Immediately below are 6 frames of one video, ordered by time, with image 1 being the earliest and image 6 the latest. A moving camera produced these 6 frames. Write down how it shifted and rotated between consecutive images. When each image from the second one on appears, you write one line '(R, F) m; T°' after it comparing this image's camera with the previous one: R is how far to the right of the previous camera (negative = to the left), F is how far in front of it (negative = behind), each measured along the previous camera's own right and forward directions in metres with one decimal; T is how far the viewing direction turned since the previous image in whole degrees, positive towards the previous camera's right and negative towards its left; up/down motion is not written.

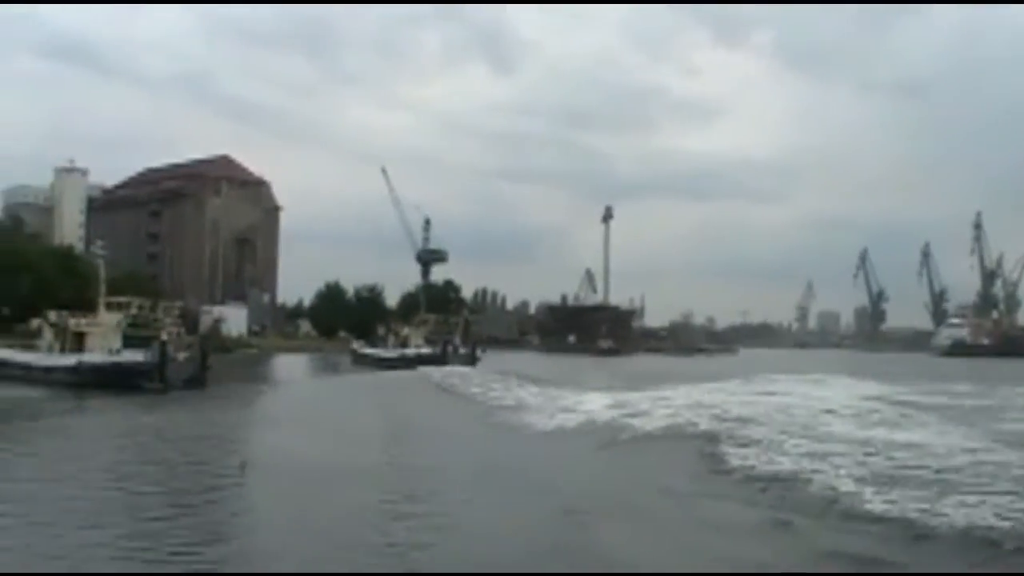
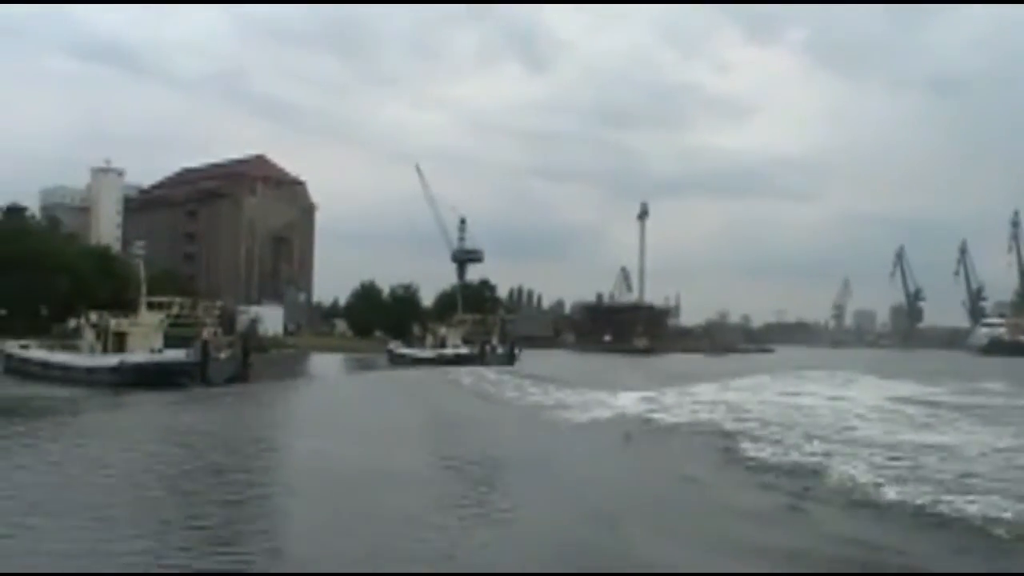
(+0.1, -1.3) m; -2°
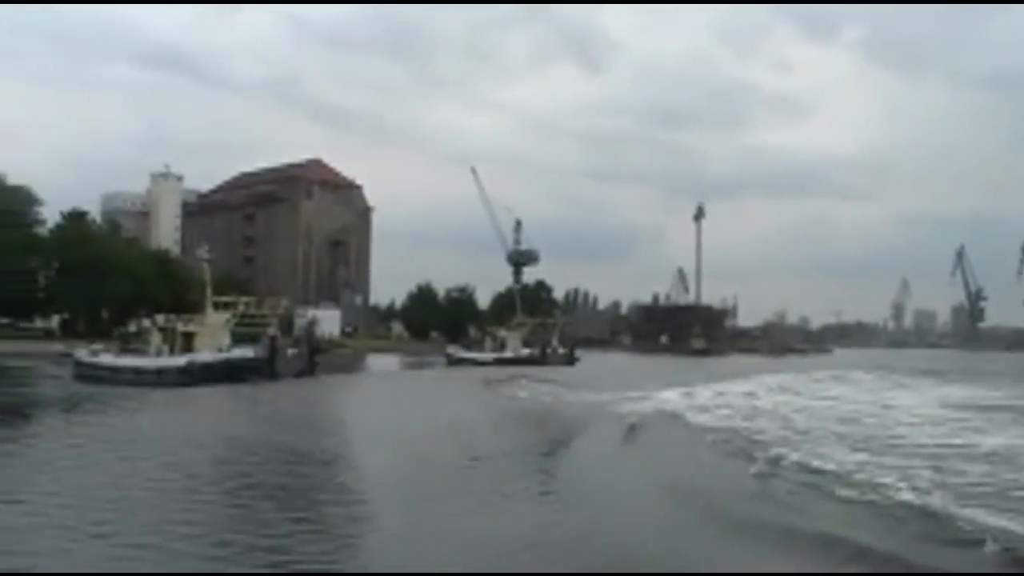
(0.0, -1.6) m; -3°
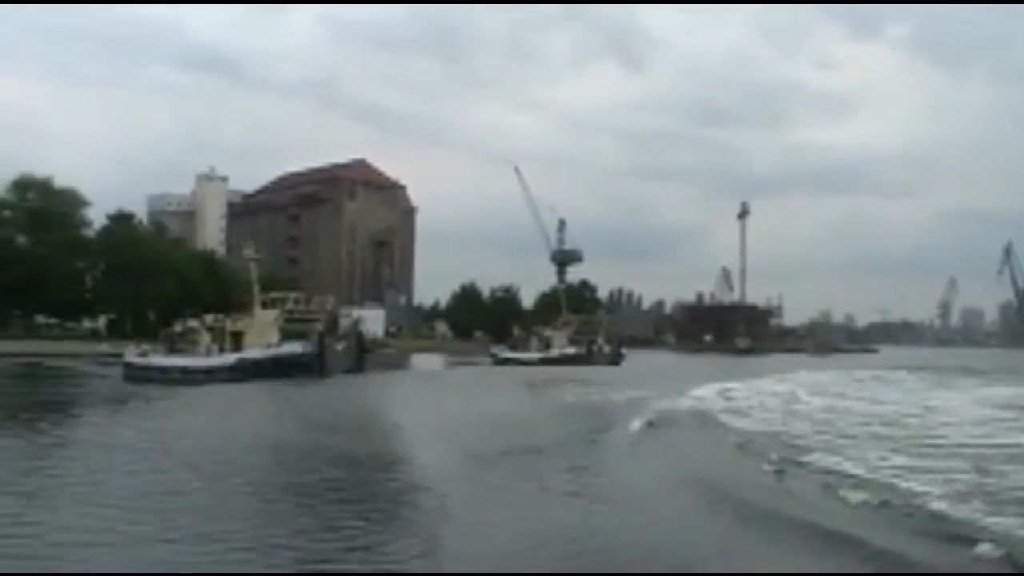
(+0.1, -1.4) m; -2°
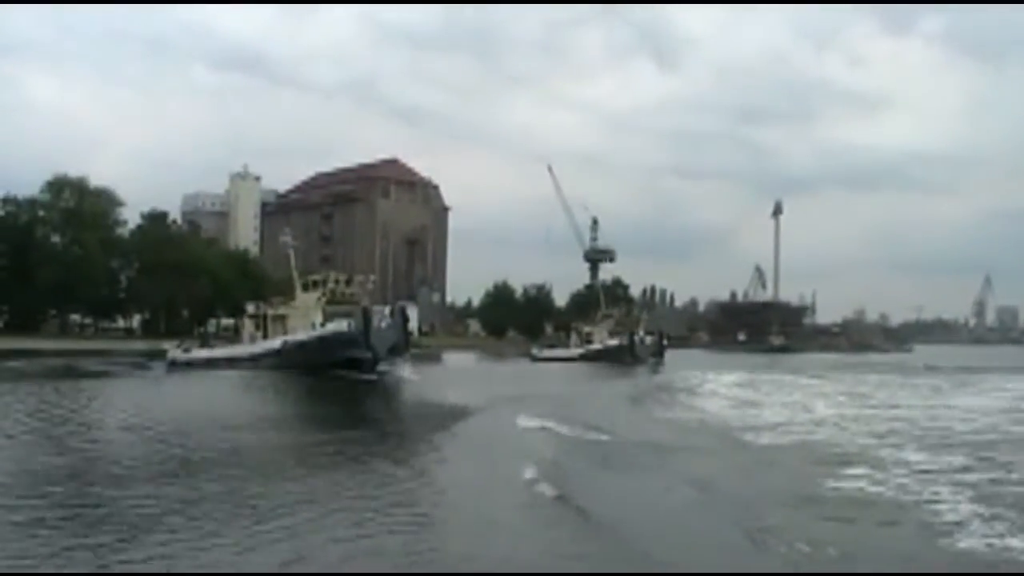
(0.0, -1.2) m; -2°
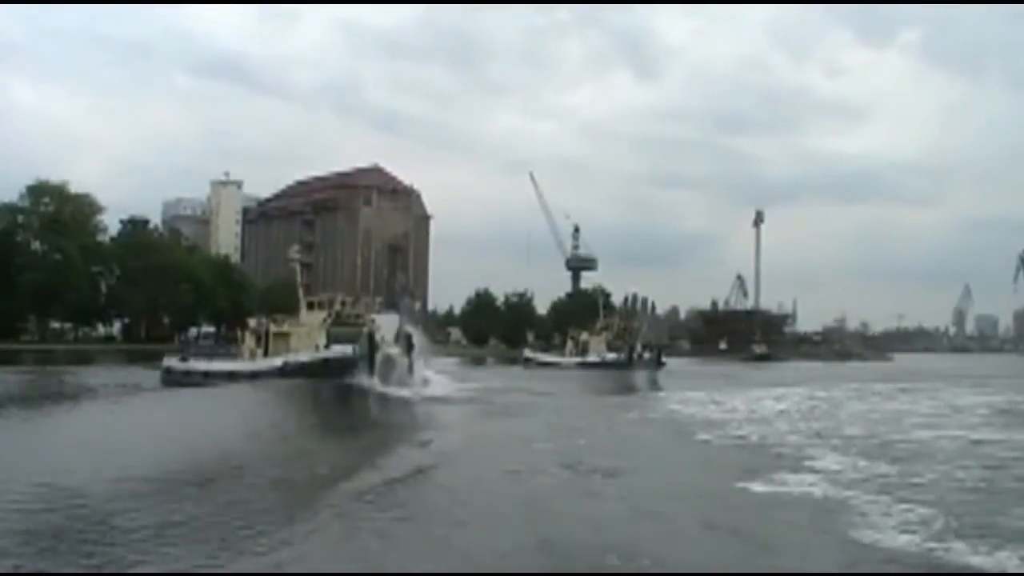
(-0.1, +0.1) m; +1°
